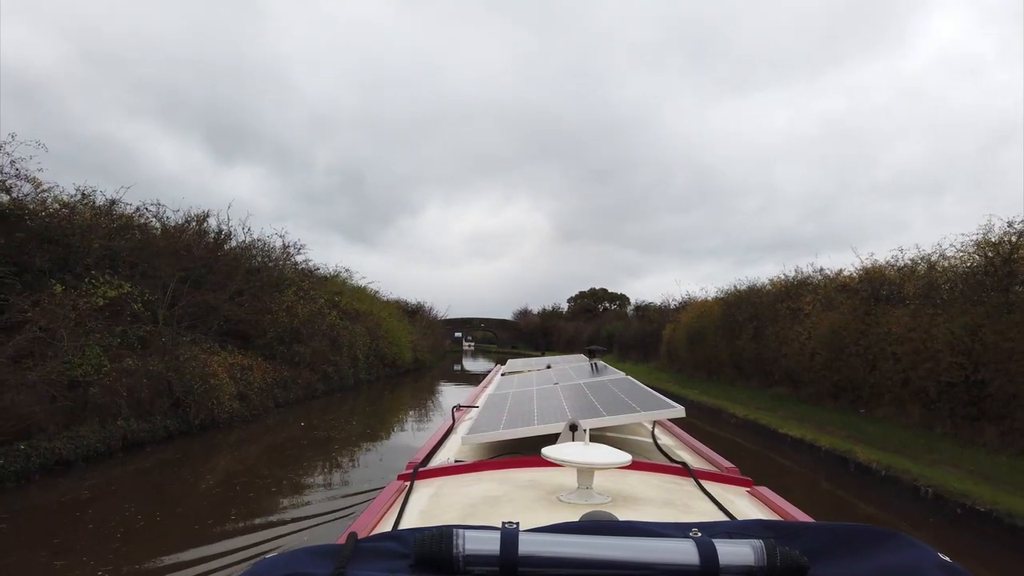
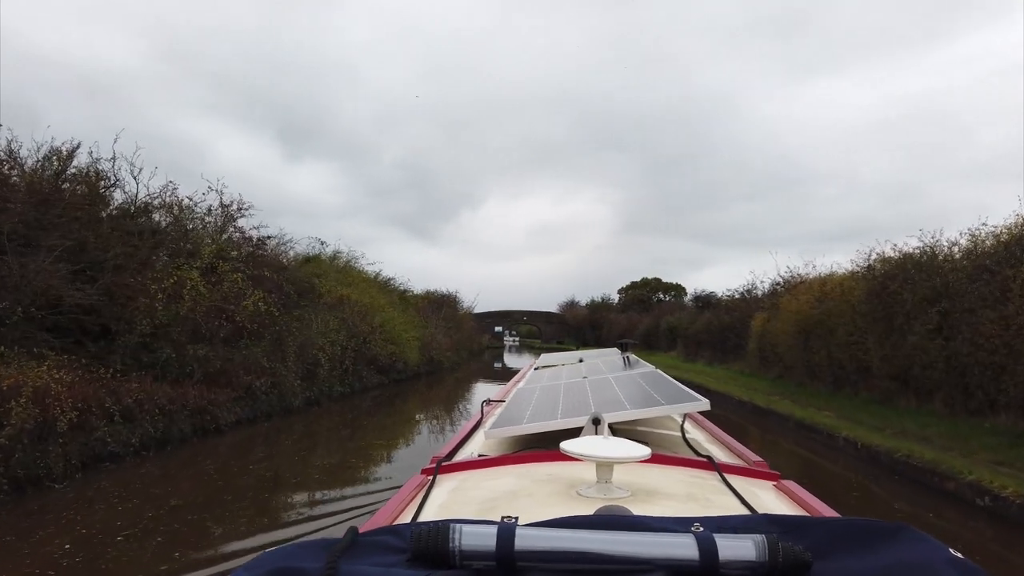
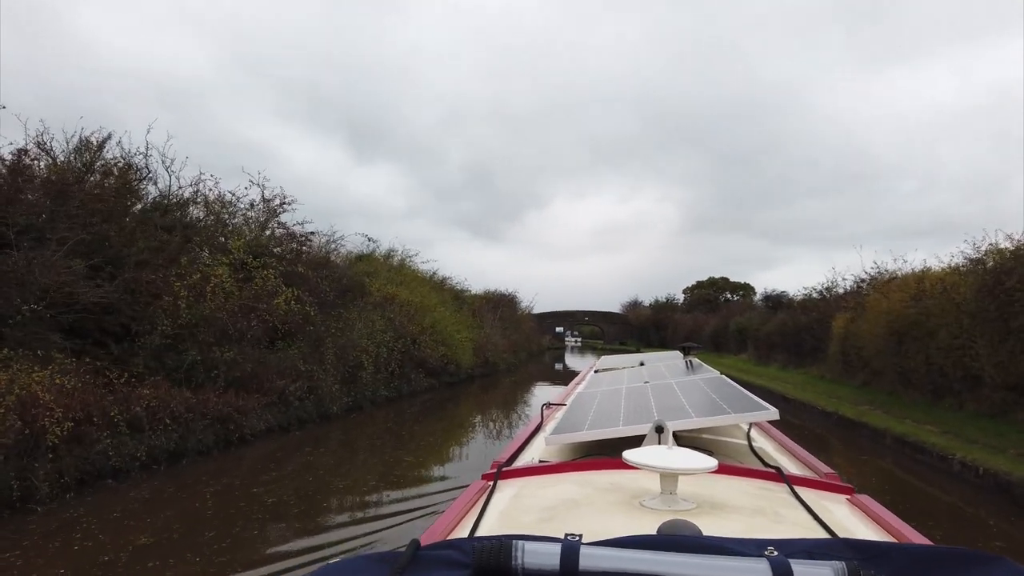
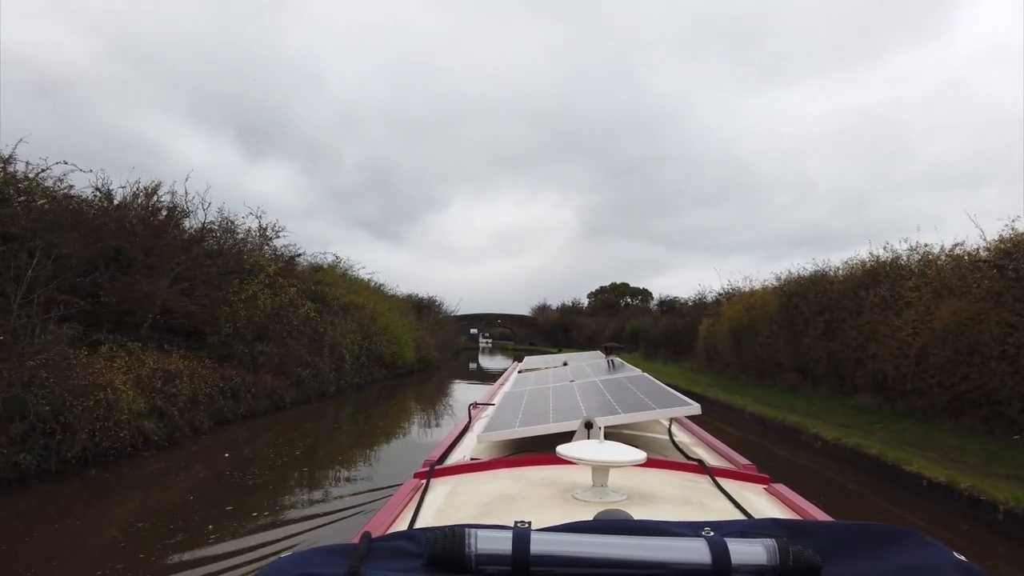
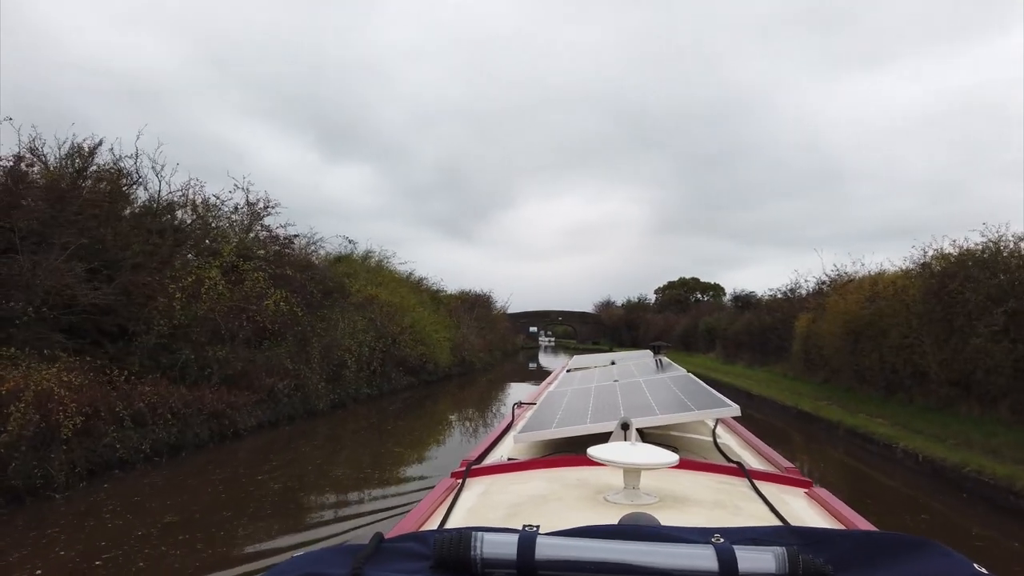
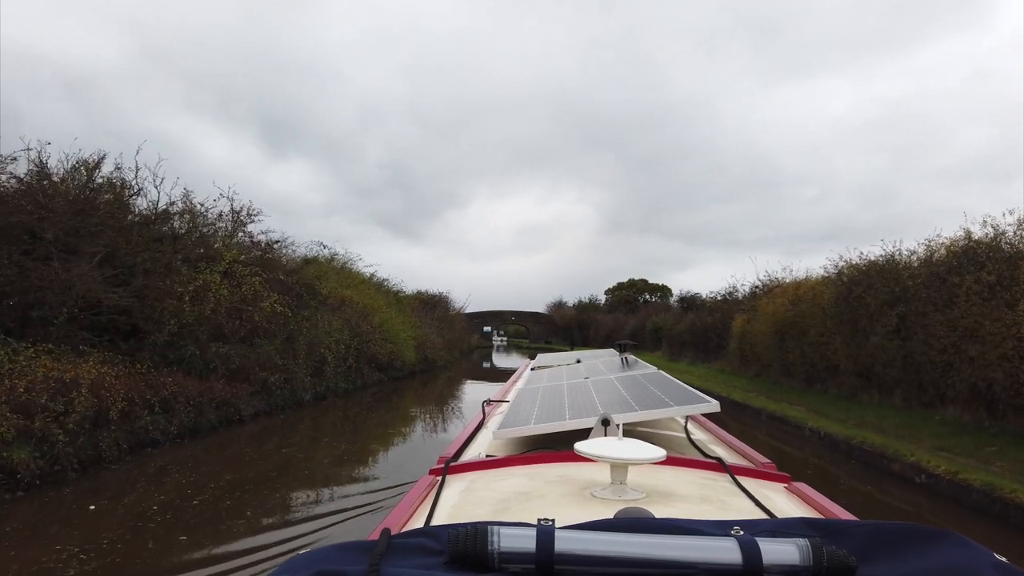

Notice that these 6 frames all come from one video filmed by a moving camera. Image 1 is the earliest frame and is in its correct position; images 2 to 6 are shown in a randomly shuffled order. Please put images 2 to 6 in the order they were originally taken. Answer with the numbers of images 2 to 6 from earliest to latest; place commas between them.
4, 6, 2, 5, 3
